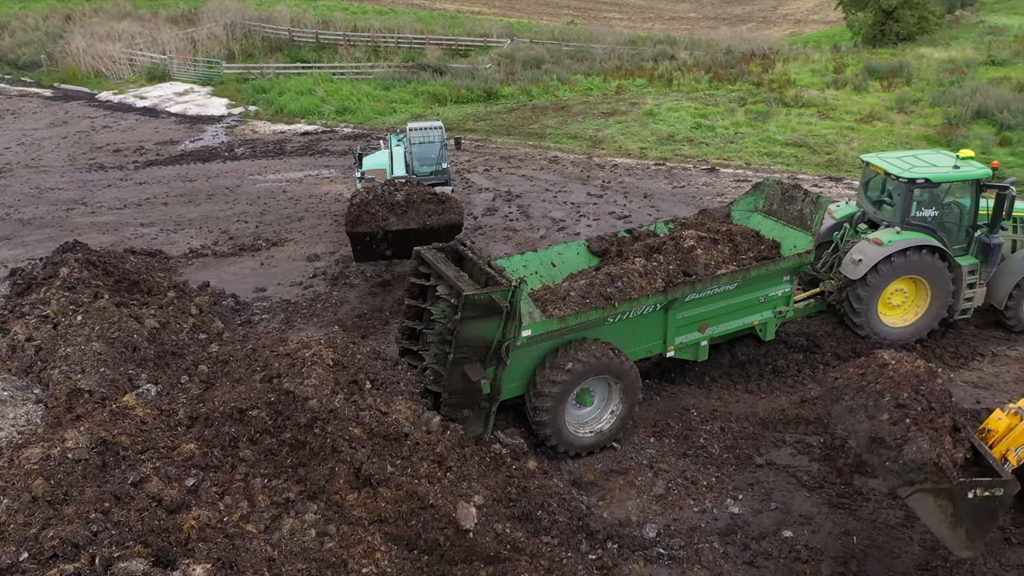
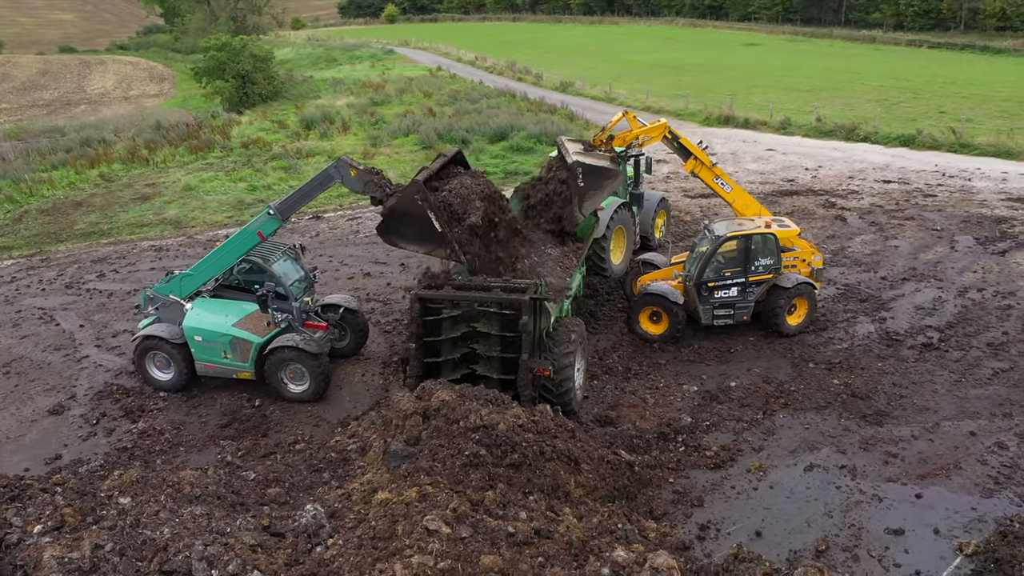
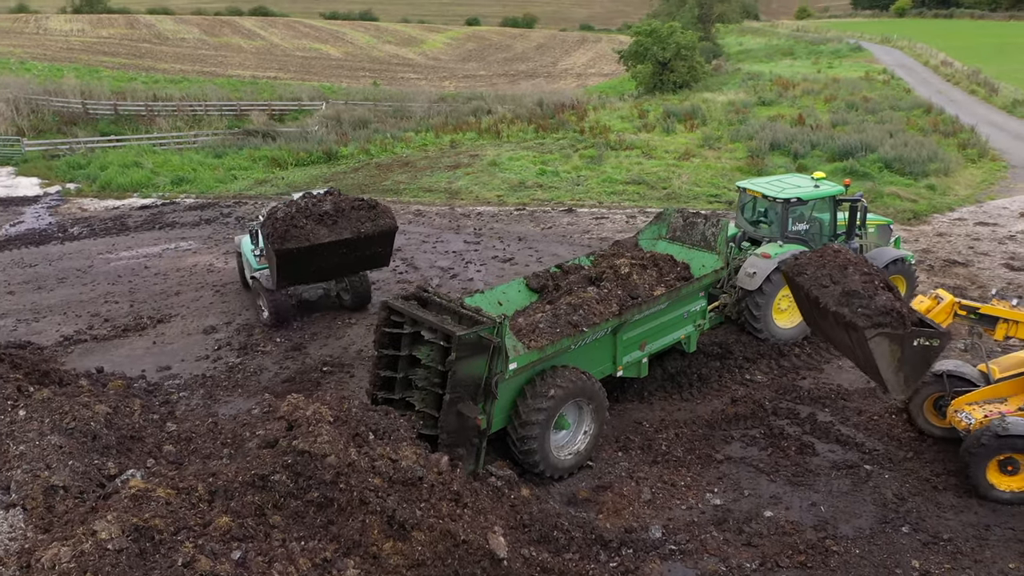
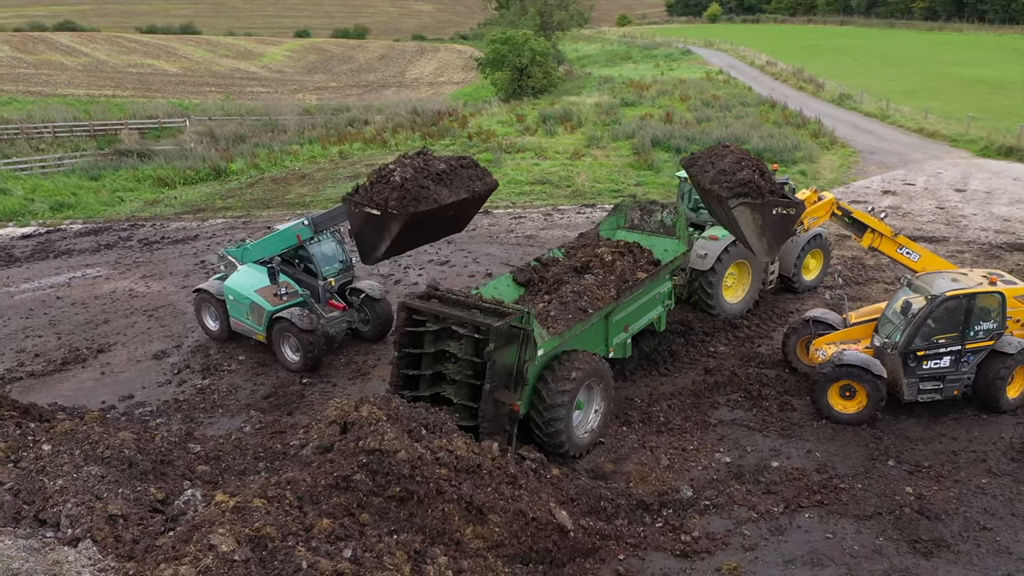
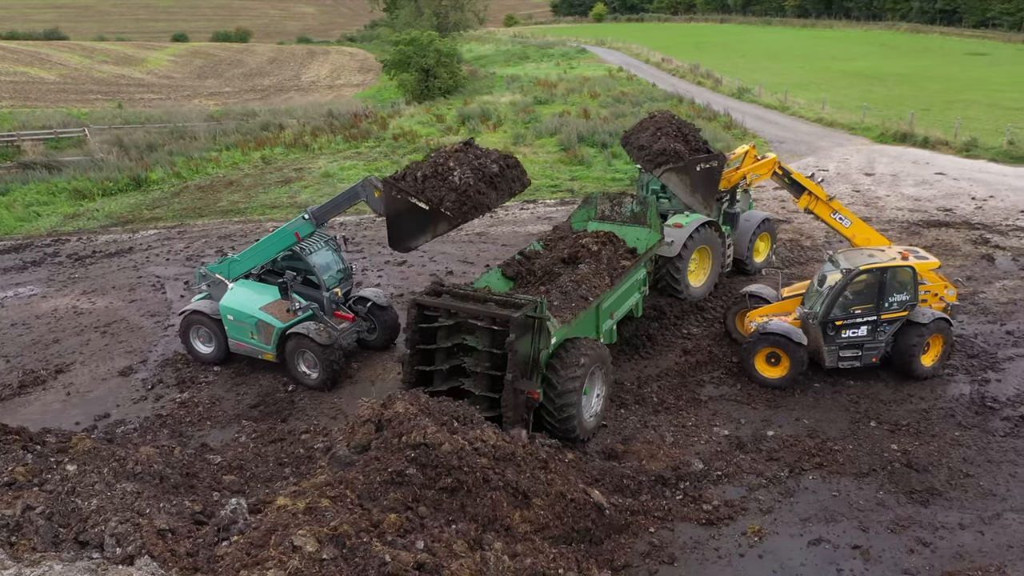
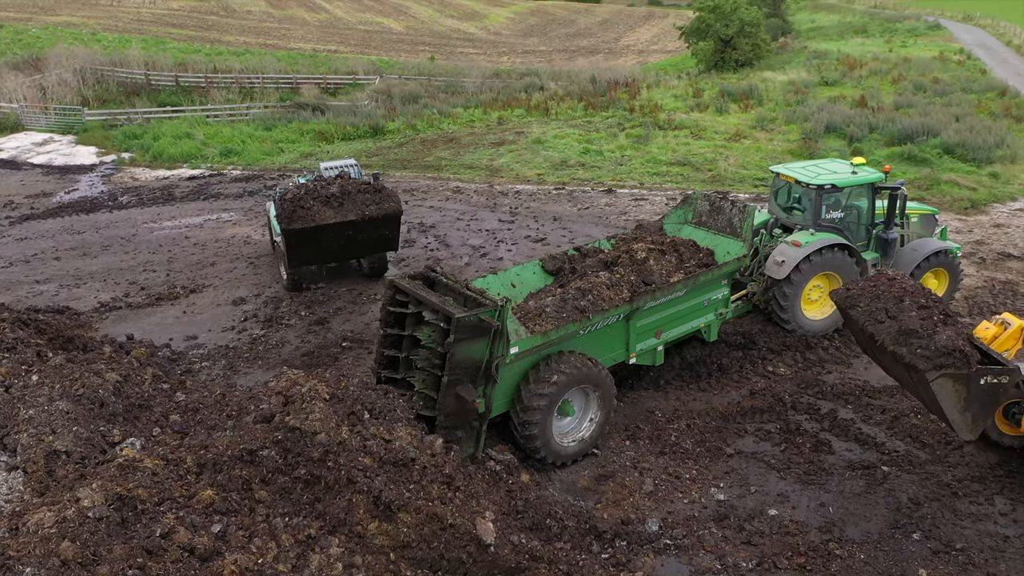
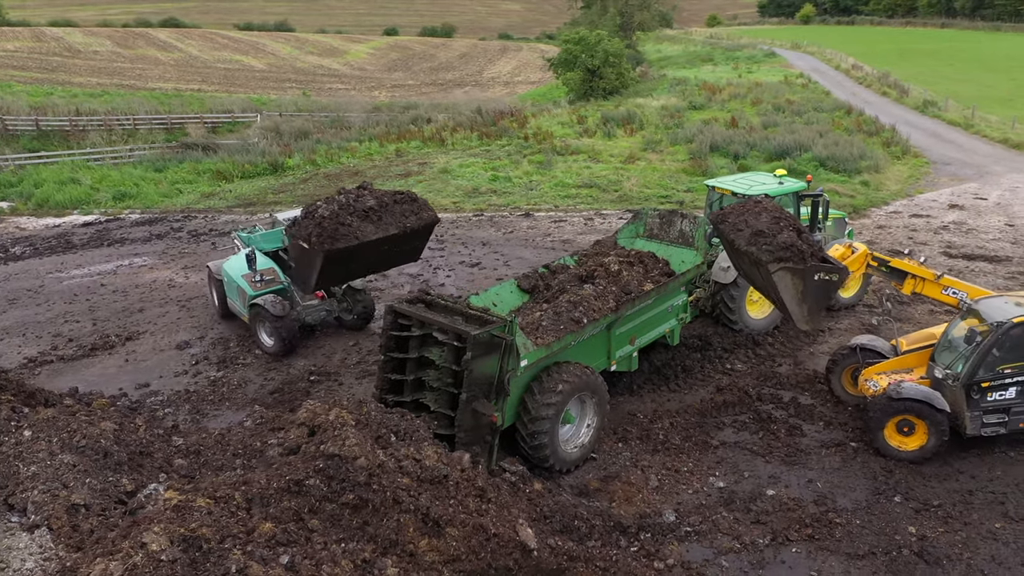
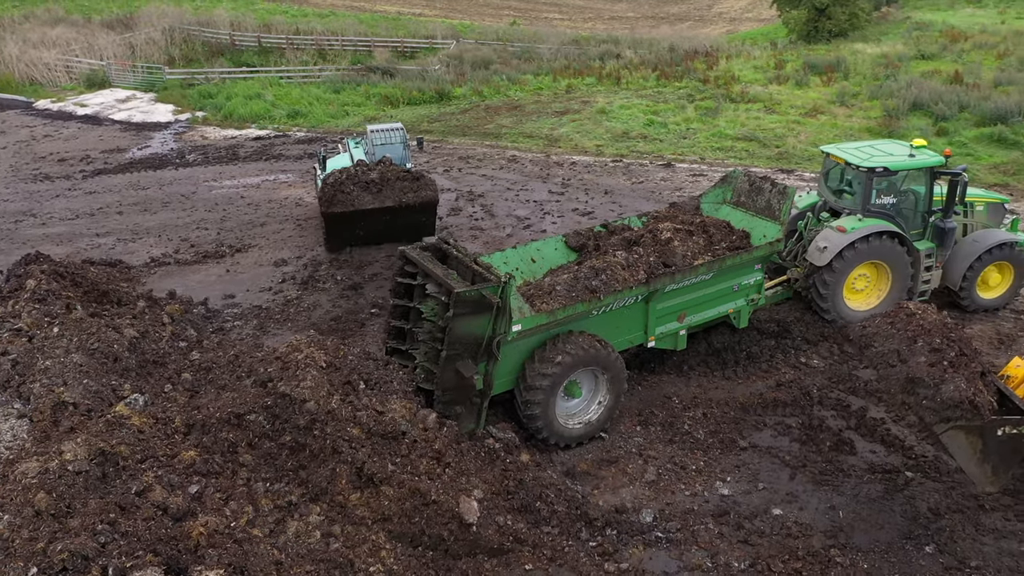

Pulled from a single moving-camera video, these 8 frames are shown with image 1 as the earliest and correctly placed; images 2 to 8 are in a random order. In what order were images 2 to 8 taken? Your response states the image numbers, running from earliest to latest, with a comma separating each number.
8, 6, 3, 7, 4, 5, 2
